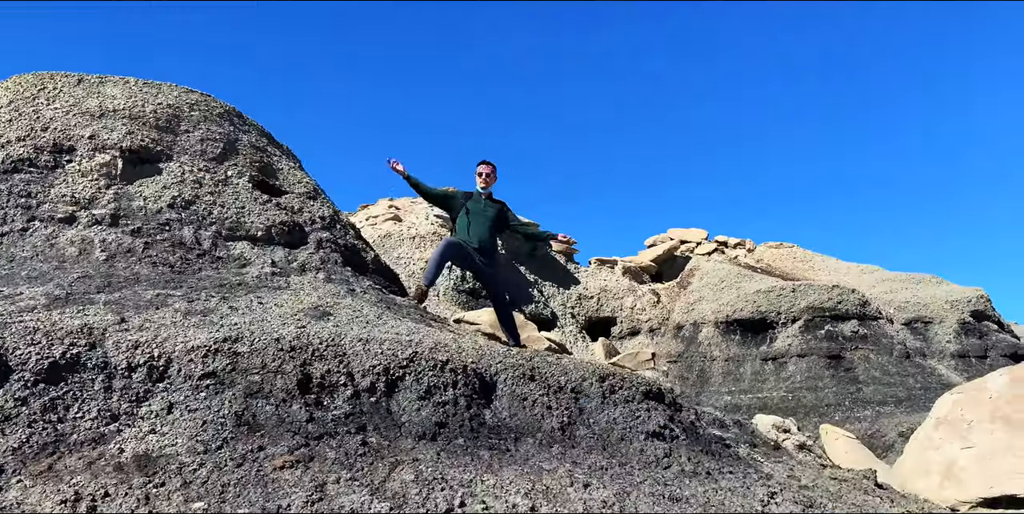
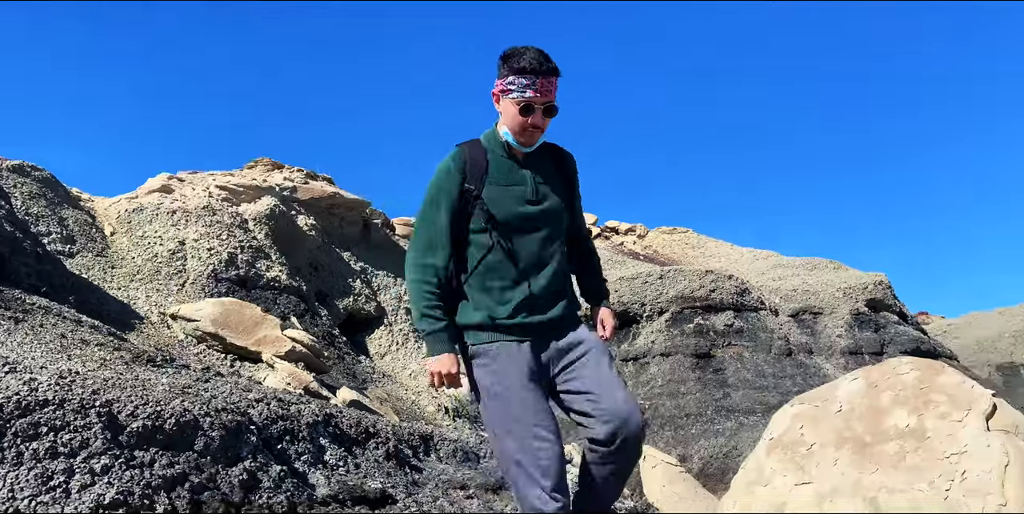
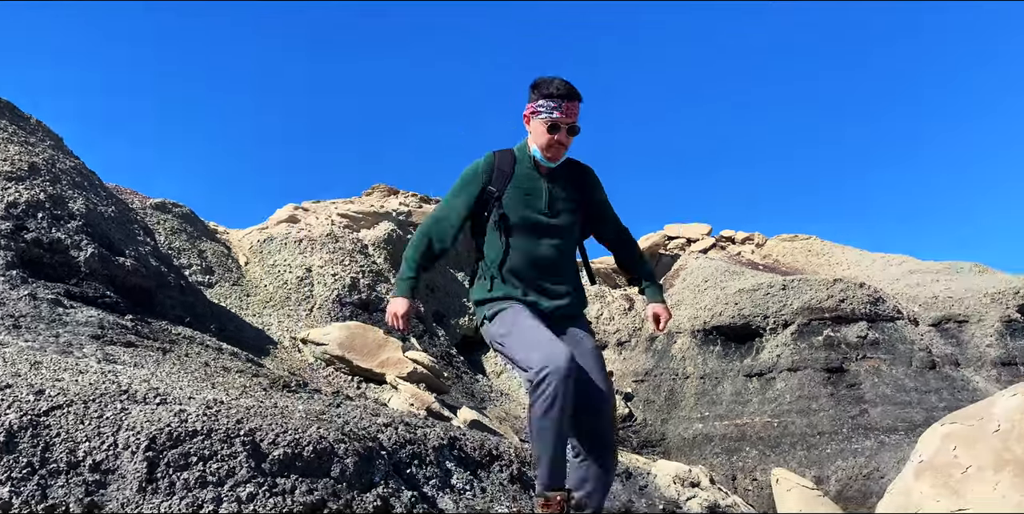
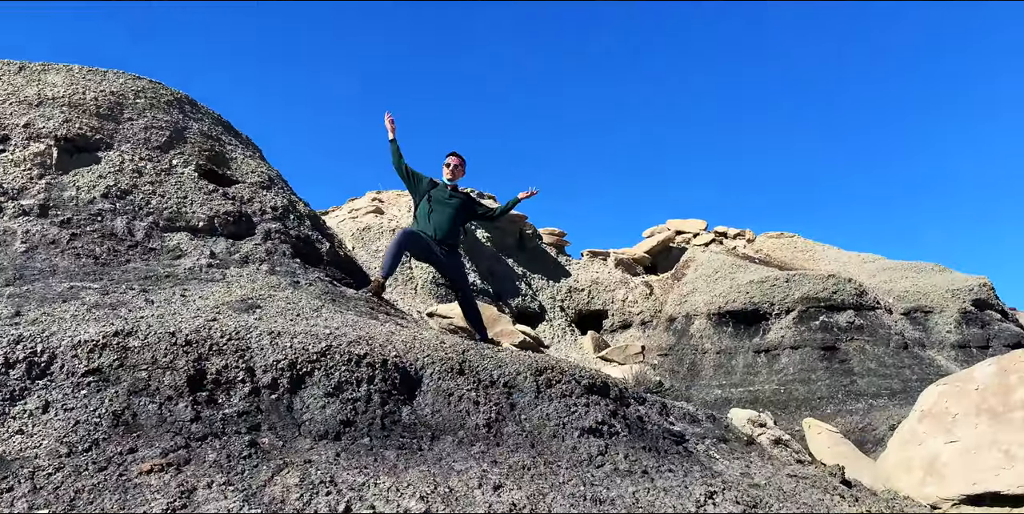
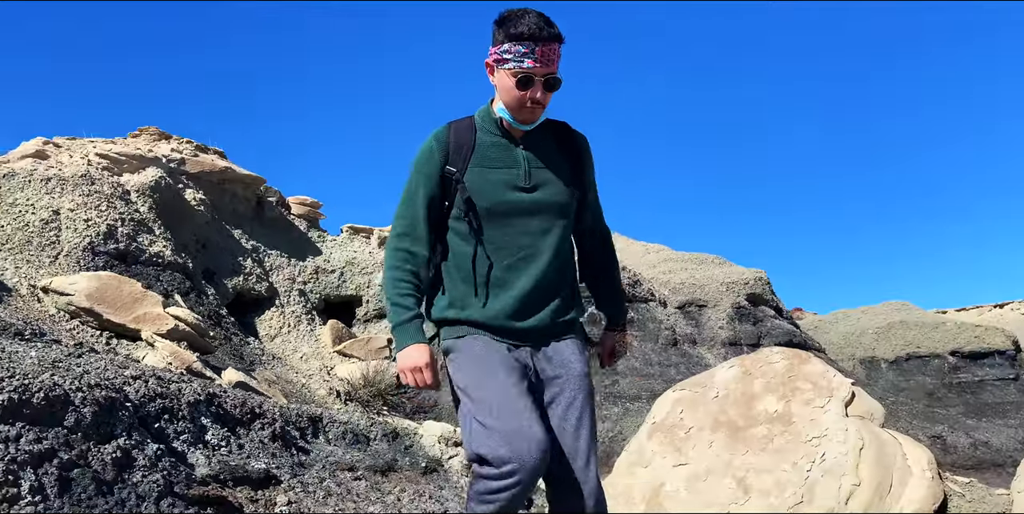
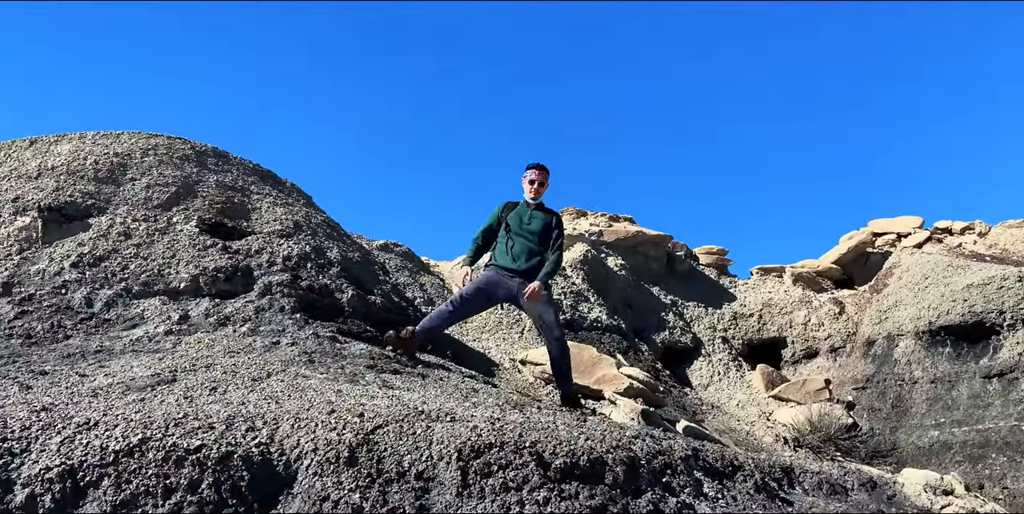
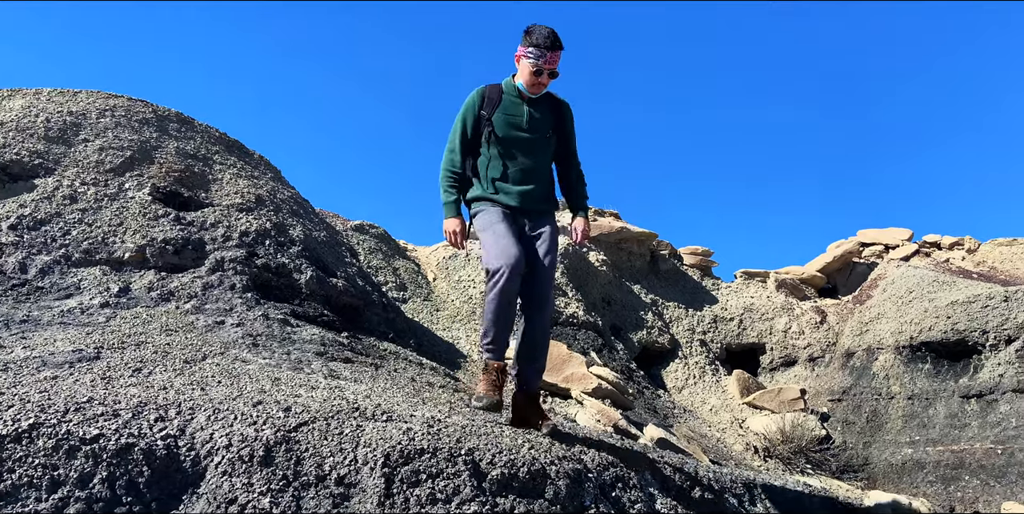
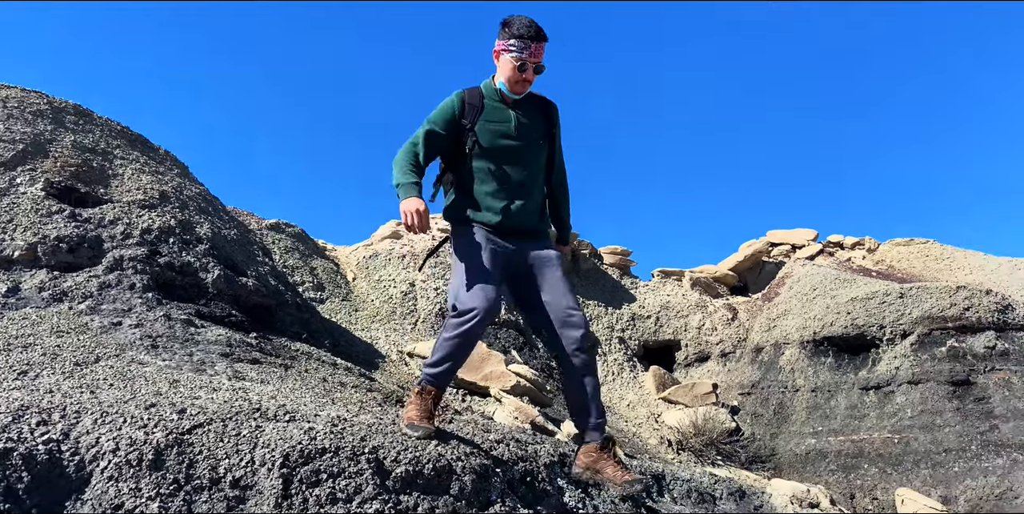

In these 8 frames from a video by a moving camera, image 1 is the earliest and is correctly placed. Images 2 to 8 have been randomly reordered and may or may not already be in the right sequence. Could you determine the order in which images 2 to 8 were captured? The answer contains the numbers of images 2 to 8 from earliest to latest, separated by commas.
4, 6, 7, 8, 3, 2, 5
